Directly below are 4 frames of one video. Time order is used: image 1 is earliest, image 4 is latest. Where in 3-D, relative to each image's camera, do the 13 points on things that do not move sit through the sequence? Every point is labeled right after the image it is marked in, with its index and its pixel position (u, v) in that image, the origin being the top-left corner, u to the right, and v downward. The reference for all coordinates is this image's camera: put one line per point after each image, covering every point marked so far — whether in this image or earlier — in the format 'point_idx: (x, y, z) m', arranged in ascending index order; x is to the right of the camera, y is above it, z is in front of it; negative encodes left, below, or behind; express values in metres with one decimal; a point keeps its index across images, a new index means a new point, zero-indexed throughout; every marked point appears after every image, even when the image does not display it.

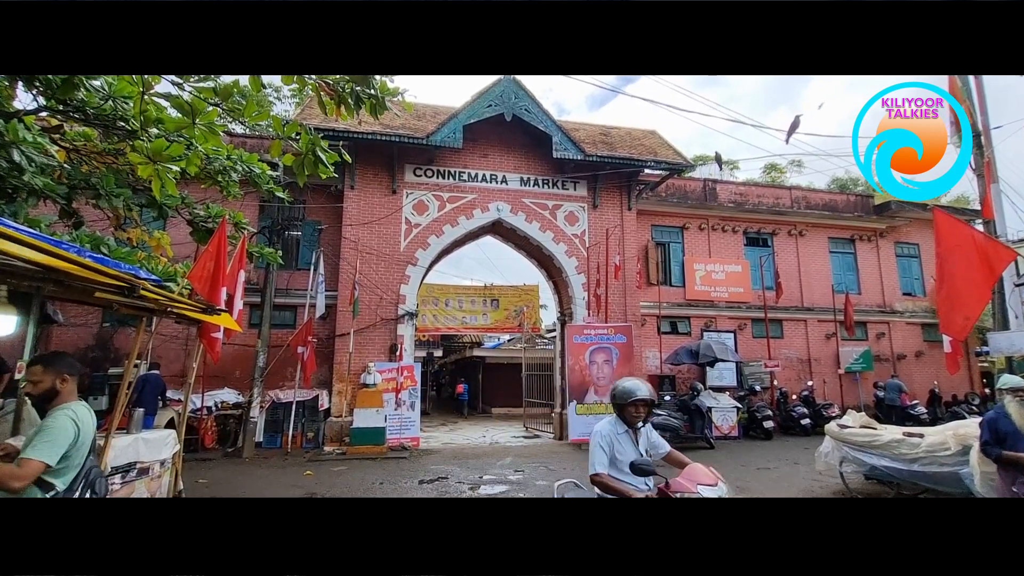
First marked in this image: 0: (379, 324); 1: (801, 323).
0: (-1.4, -0.4, +11.8) m
1: (+3.5, -0.4, +13.4) m
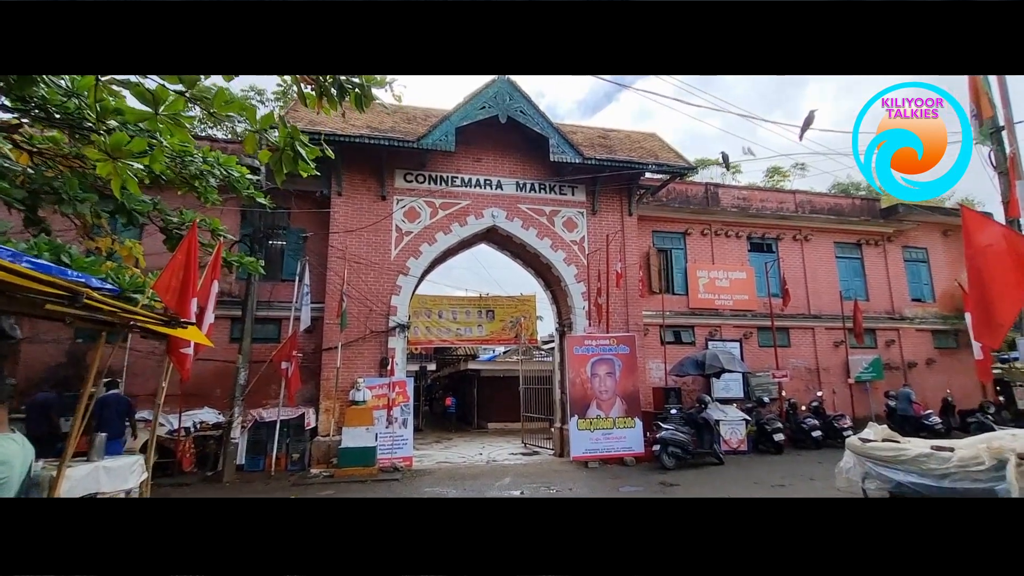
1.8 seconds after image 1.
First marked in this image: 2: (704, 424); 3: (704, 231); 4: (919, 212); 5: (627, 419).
0: (-1.4, -0.5, +11.2) m
1: (+3.4, -0.5, +12.8) m
2: (+1.9, -1.4, +11.2) m
3: (+2.3, +0.7, +13.0) m
4: (+4.4, +0.8, +11.9) m
5: (+1.2, -1.3, +11.1) m
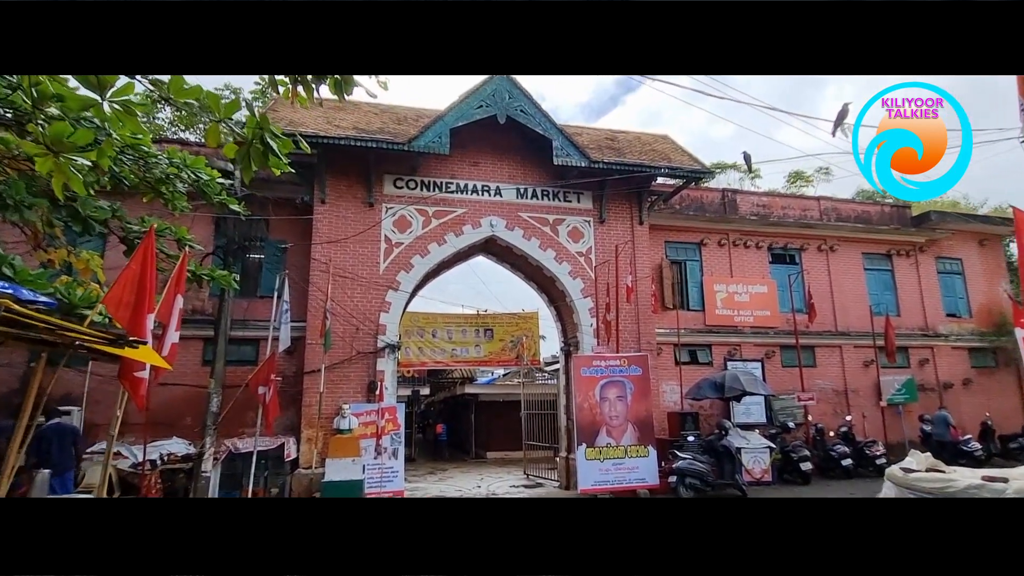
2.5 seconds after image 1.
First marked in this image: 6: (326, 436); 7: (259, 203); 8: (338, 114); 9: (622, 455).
0: (-1.4, -0.6, +10.1) m
1: (+3.4, -0.6, +11.7) m
2: (+2.0, -1.5, +10.1) m
3: (+2.3, +0.5, +12.0) m
4: (+4.4, +0.7, +10.9) m
5: (+1.2, -1.5, +10.1) m
6: (-1.6, -1.3, +9.7) m
7: (-2.4, +0.8, +10.4) m
8: (-1.6, +1.6, +10.5) m
9: (+1.0, -1.5, +10.1) m
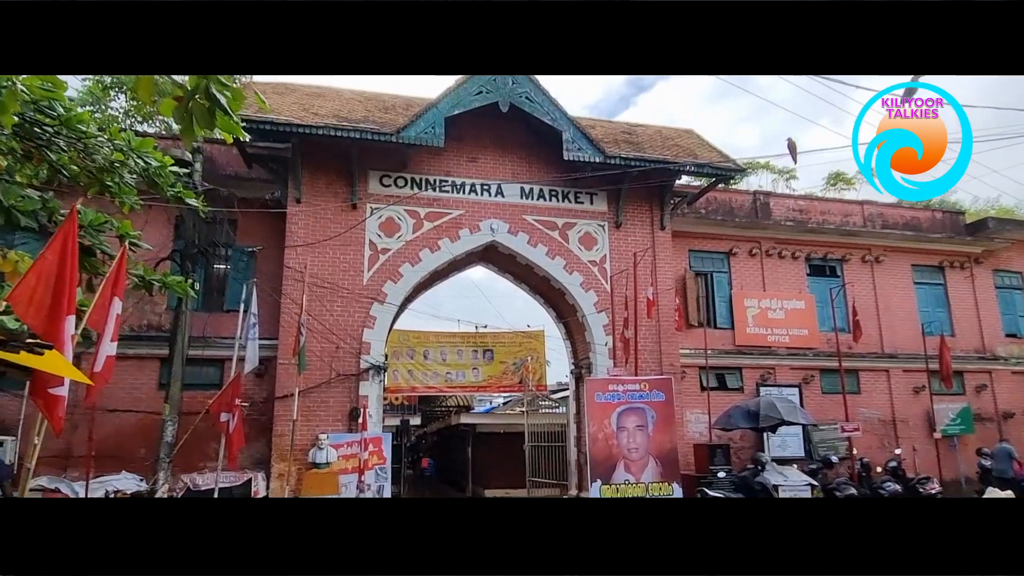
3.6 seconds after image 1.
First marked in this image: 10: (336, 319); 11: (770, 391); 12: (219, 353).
0: (-1.4, -0.7, +8.7) m
1: (+3.5, -0.8, +10.4) m
2: (+2.0, -1.6, +8.7) m
3: (+2.3, +0.4, +10.6) m
4: (+4.4, +0.6, +9.5) m
5: (+1.2, -1.5, +8.6) m
6: (-1.6, -1.4, +8.3) m
7: (-2.4, +0.7, +9.0) m
8: (-1.6, +1.5, +9.1) m
9: (+1.0, -1.6, +8.7) m
10: (-1.4, -0.3, +8.9) m
11: (+2.4, -0.9, +10.0) m
12: (-2.3, -0.5, +8.8) m
